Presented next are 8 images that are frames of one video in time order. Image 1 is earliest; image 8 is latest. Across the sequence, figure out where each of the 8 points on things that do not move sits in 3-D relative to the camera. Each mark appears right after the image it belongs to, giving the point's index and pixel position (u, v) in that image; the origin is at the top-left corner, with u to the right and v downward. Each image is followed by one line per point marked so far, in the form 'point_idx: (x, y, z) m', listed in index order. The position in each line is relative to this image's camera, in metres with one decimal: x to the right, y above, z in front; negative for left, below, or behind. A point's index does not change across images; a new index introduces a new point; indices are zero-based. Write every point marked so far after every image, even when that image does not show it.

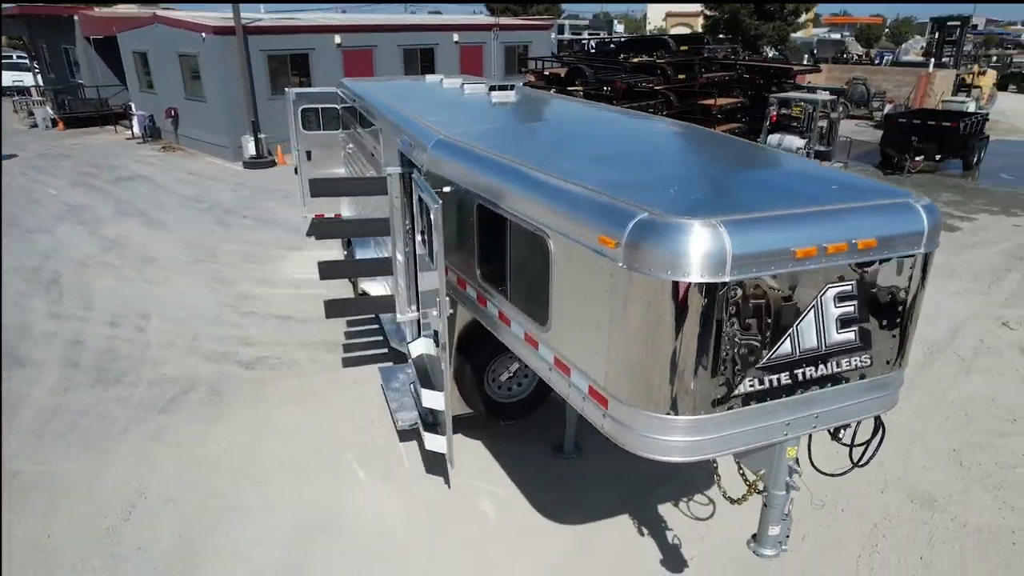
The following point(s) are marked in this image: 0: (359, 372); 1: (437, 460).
0: (-1.4, -0.8, +6.0) m
1: (-0.5, -1.2, +4.9) m
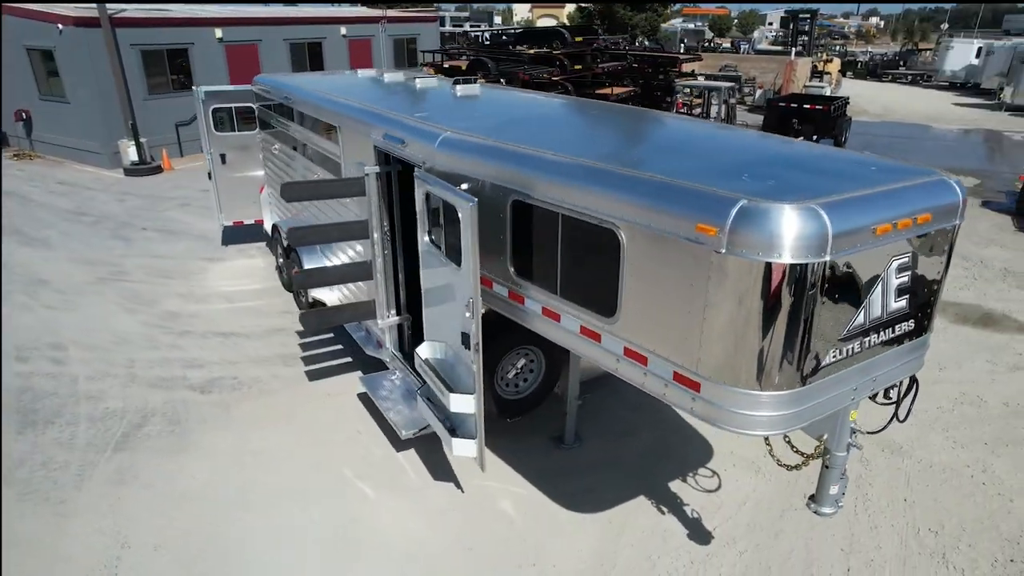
0: (-1.6, -0.8, +5.7) m
1: (-0.5, -1.3, +4.7) m
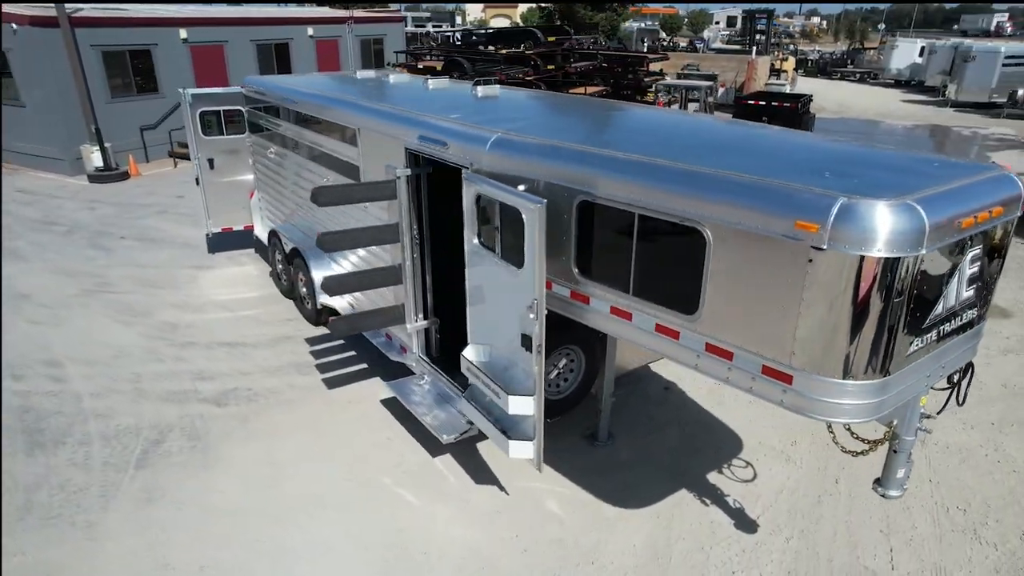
0: (-1.4, -0.9, +5.6) m
1: (-0.2, -1.3, +4.7) m
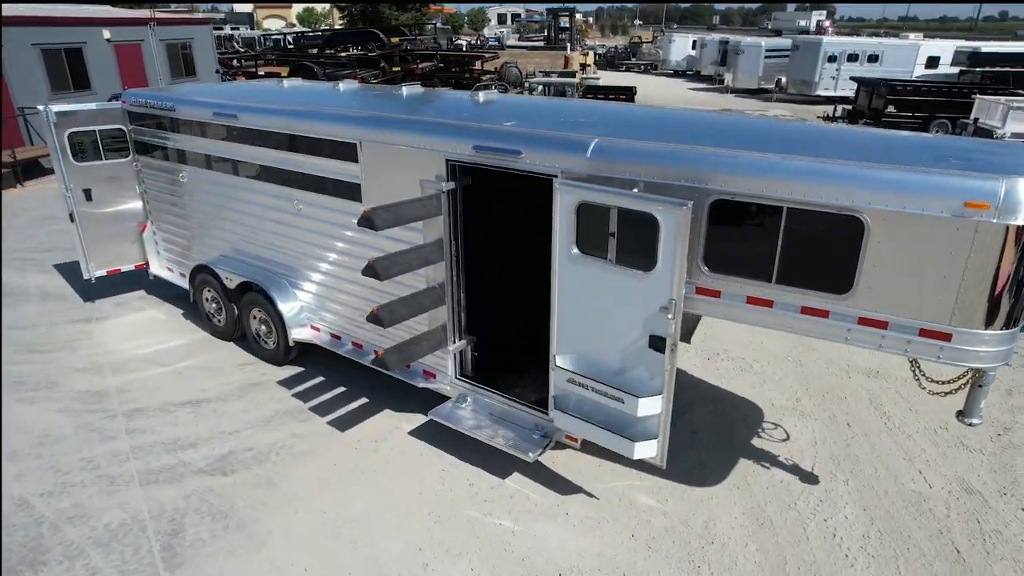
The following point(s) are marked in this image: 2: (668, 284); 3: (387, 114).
0: (-1.1, -1.1, +5.1) m
1: (+0.3, -1.3, +4.6) m
2: (+0.8, 0.0, +3.6) m
3: (-0.8, +1.3, +4.9) m
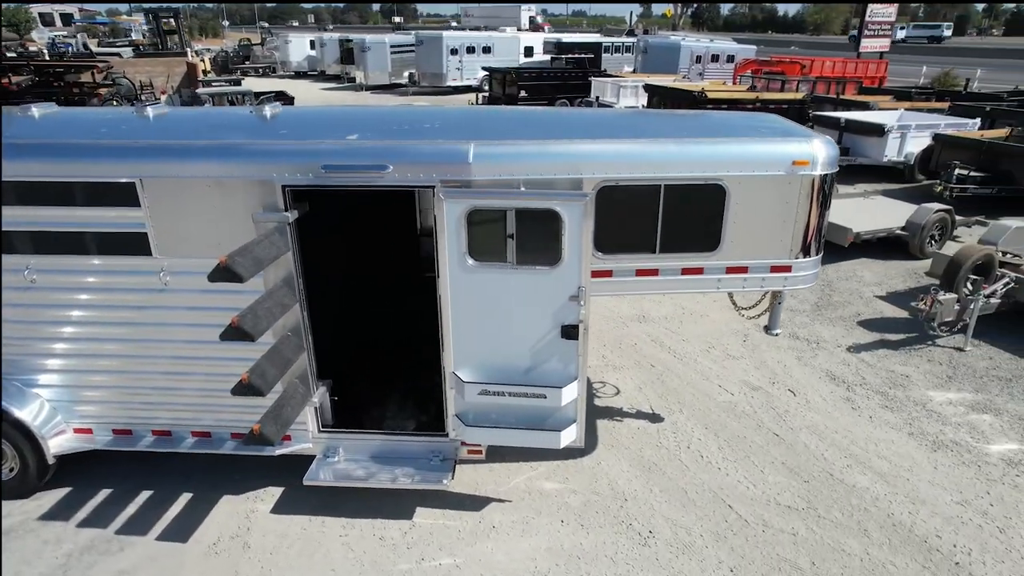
0: (-1.8, -1.5, +4.2) m
1: (-0.4, -1.4, +4.4) m
2: (+0.4, +0.1, +3.7) m
3: (-2.0, +0.9, +3.9) m
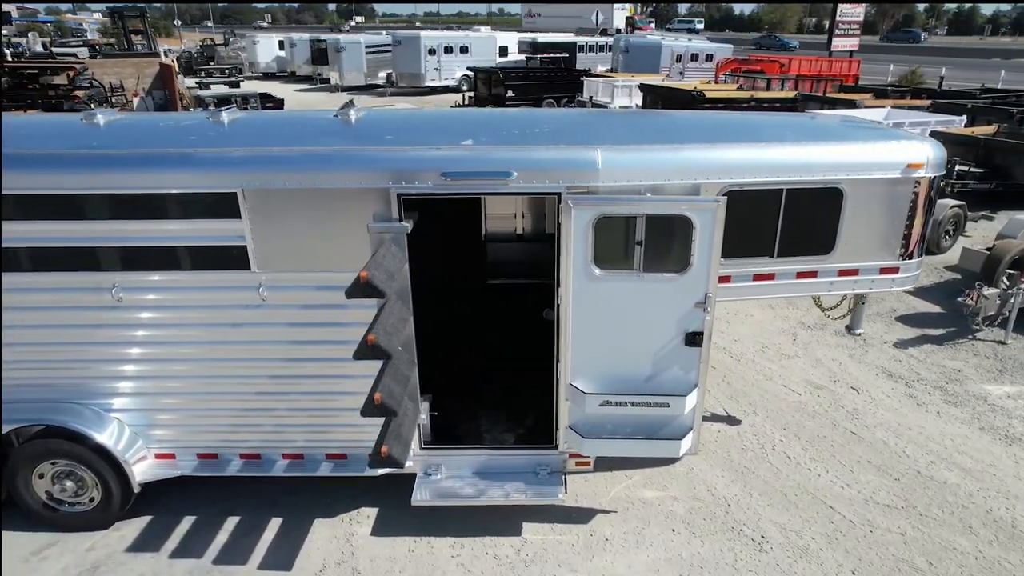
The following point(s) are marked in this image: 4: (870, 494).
0: (-1.1, -1.6, +4.0) m
1: (+0.3, -1.5, +4.3) m
2: (+1.0, 0.0, +3.6) m
3: (-1.3, +0.8, +3.7) m
4: (+2.4, -1.4, +4.6) m
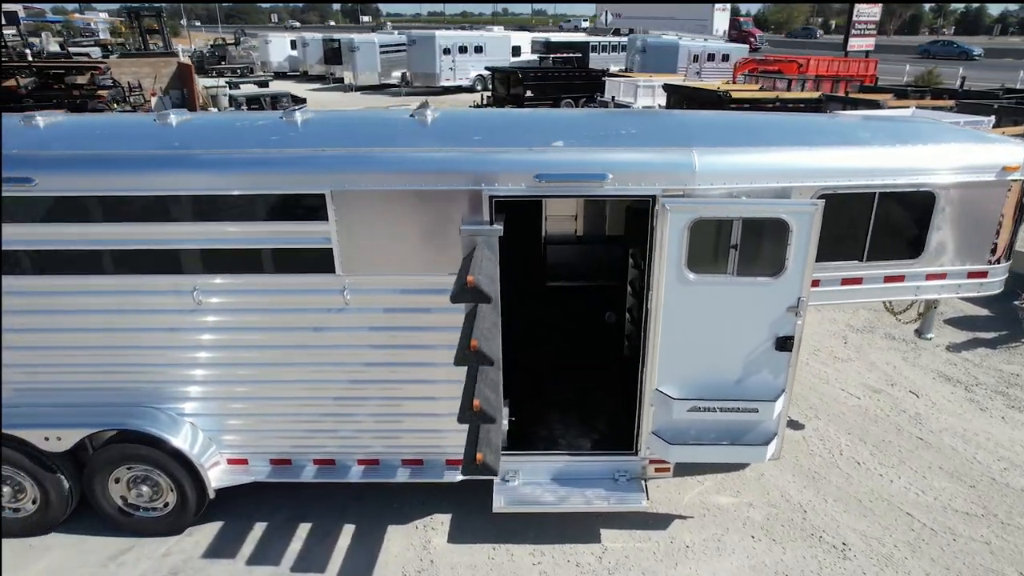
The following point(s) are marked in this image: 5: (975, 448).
0: (-0.7, -1.6, +3.9) m
1: (+0.8, -1.5, +4.3) m
2: (+1.5, 0.0, +3.6) m
3: (-0.8, +0.8, +3.7) m
4: (+2.9, -1.4, +4.5) m
5: (+3.5, -1.2, +5.1) m
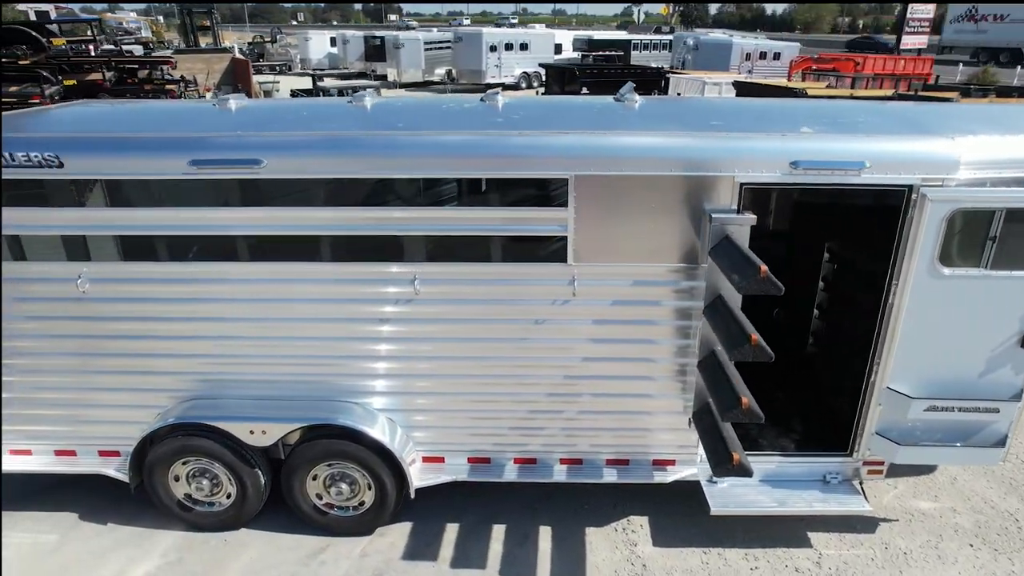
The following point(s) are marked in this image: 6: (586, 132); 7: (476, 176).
0: (+0.6, -1.6, +3.8) m
1: (+2.0, -1.4, +4.1) m
2: (+2.8, 0.0, +3.4) m
3: (+0.4, +0.8, +3.5) m
4: (+4.2, -1.4, +4.3) m
5: (+4.8, -1.2, +4.8) m
6: (+0.3, +0.8, +3.5) m
7: (-0.2, +0.6, +3.4) m
